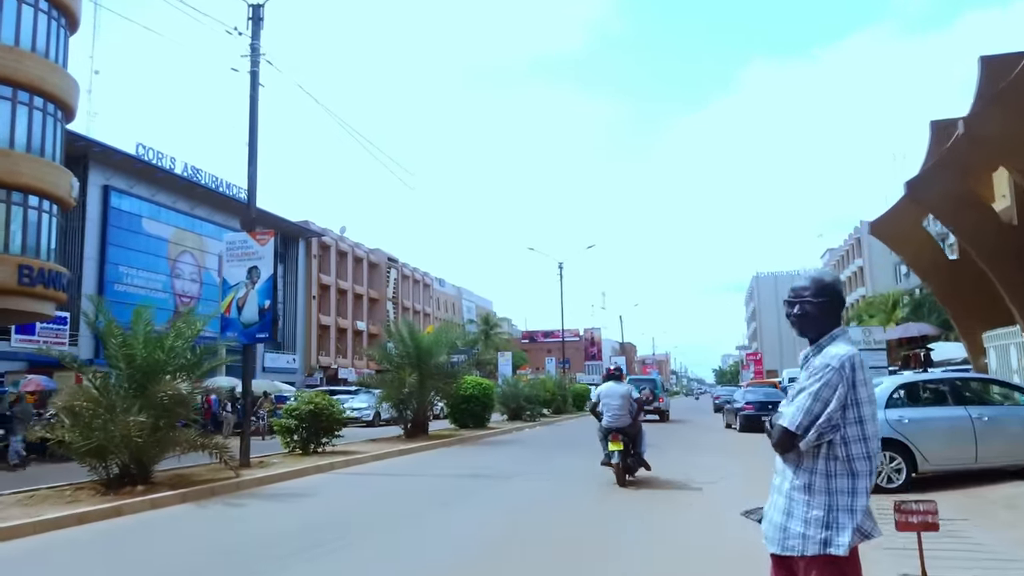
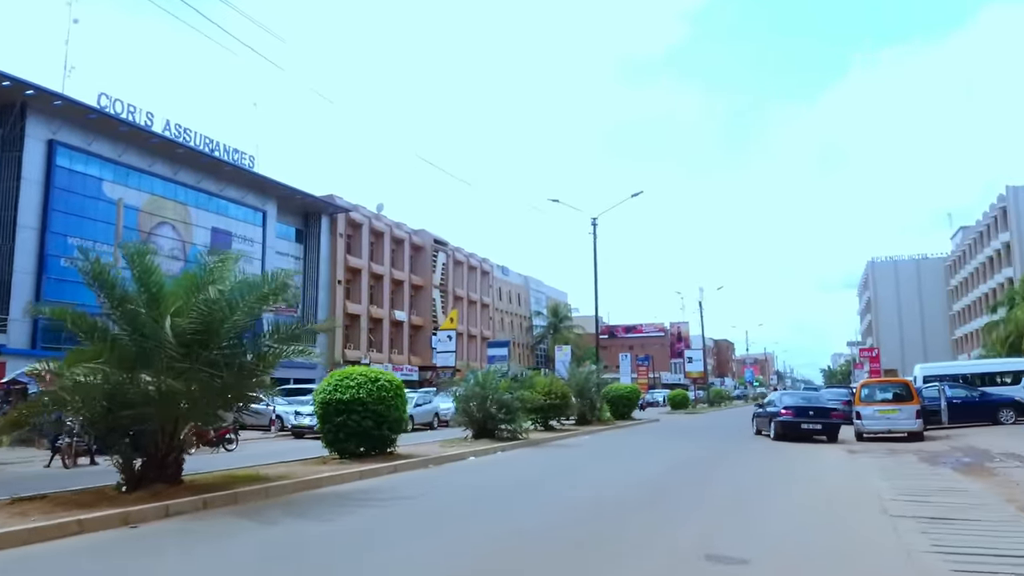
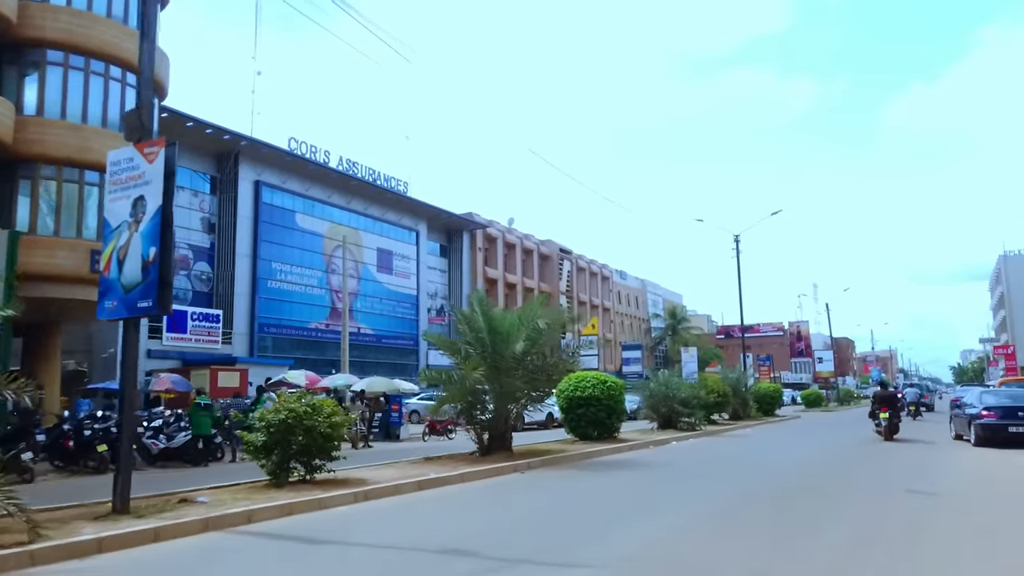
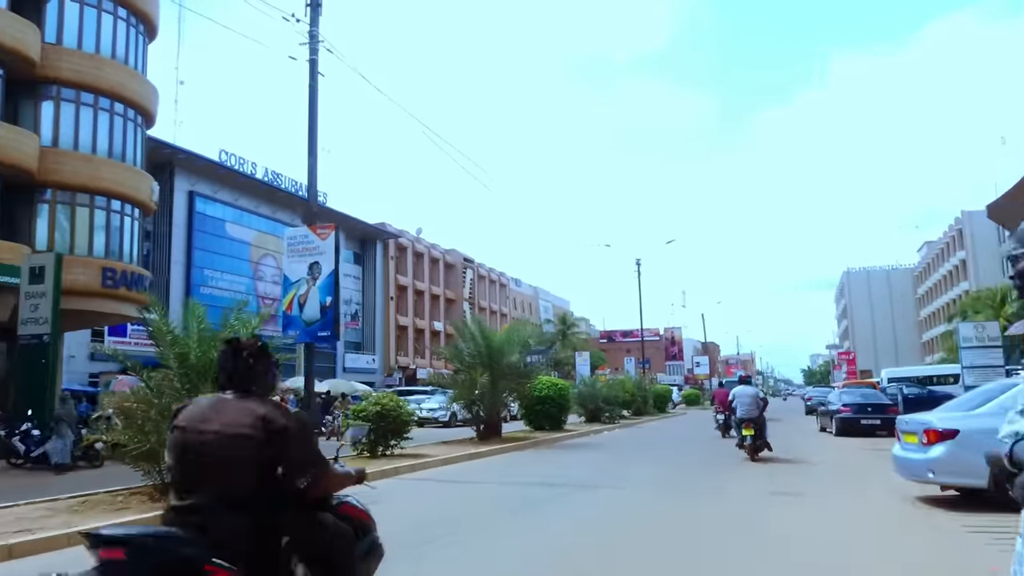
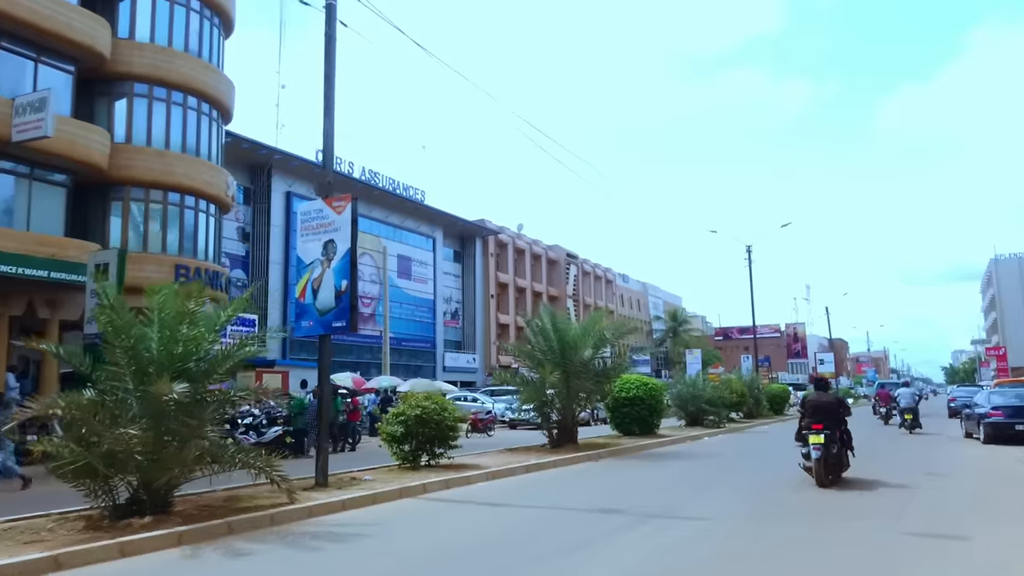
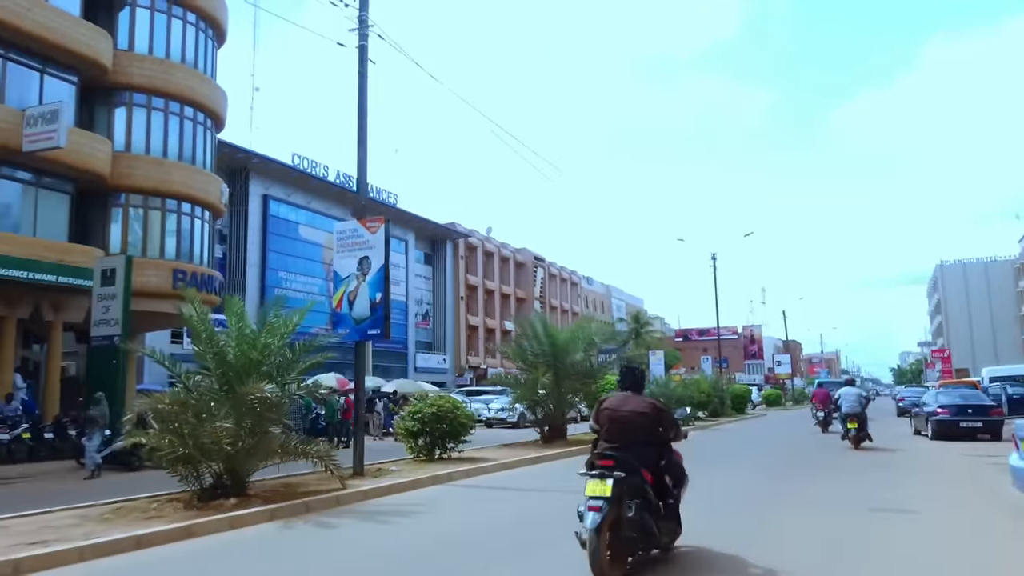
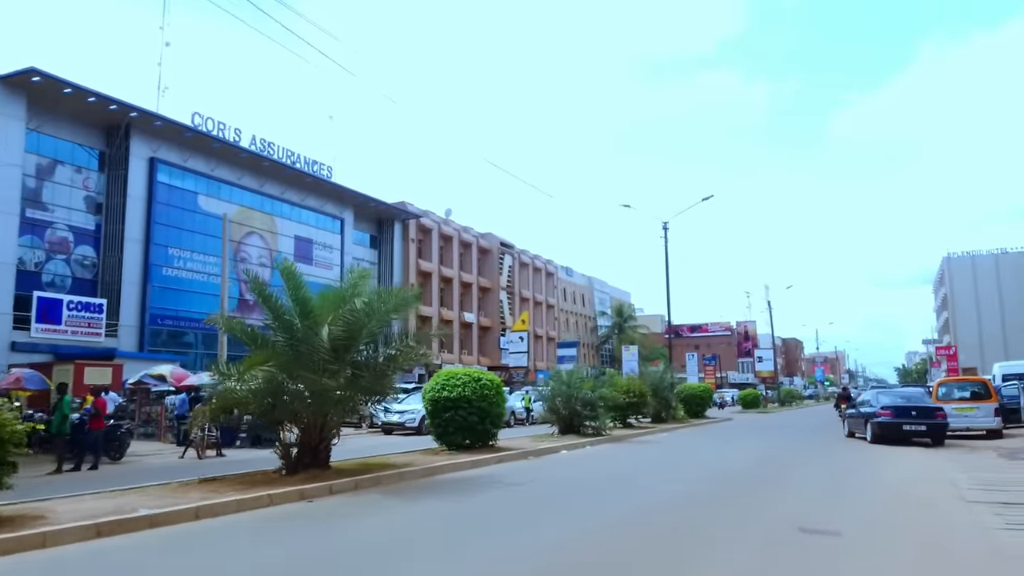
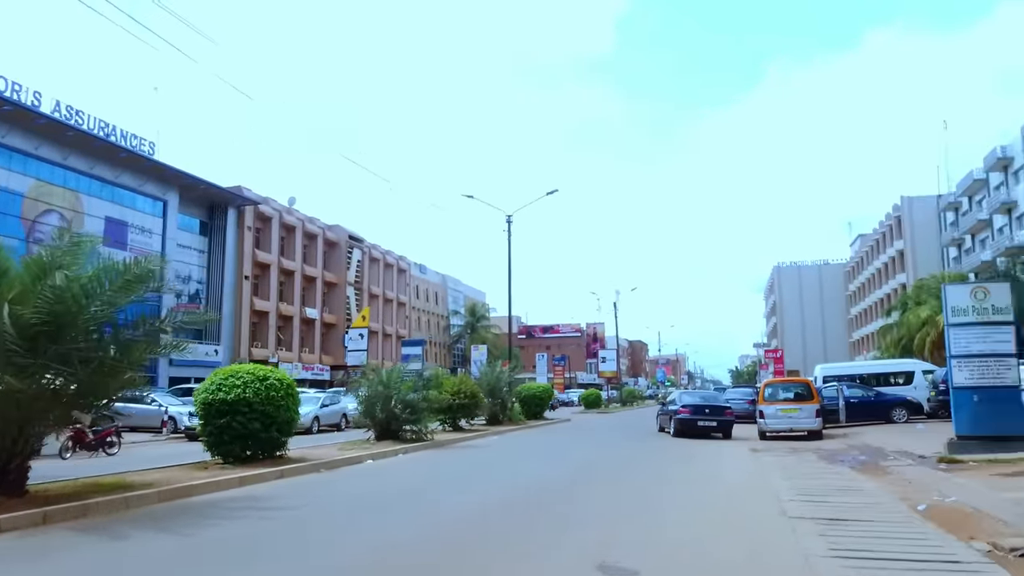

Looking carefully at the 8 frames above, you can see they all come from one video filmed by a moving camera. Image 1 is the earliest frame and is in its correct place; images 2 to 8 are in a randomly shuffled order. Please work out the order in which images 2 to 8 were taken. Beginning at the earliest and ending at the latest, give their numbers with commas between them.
4, 6, 5, 3, 7, 2, 8
